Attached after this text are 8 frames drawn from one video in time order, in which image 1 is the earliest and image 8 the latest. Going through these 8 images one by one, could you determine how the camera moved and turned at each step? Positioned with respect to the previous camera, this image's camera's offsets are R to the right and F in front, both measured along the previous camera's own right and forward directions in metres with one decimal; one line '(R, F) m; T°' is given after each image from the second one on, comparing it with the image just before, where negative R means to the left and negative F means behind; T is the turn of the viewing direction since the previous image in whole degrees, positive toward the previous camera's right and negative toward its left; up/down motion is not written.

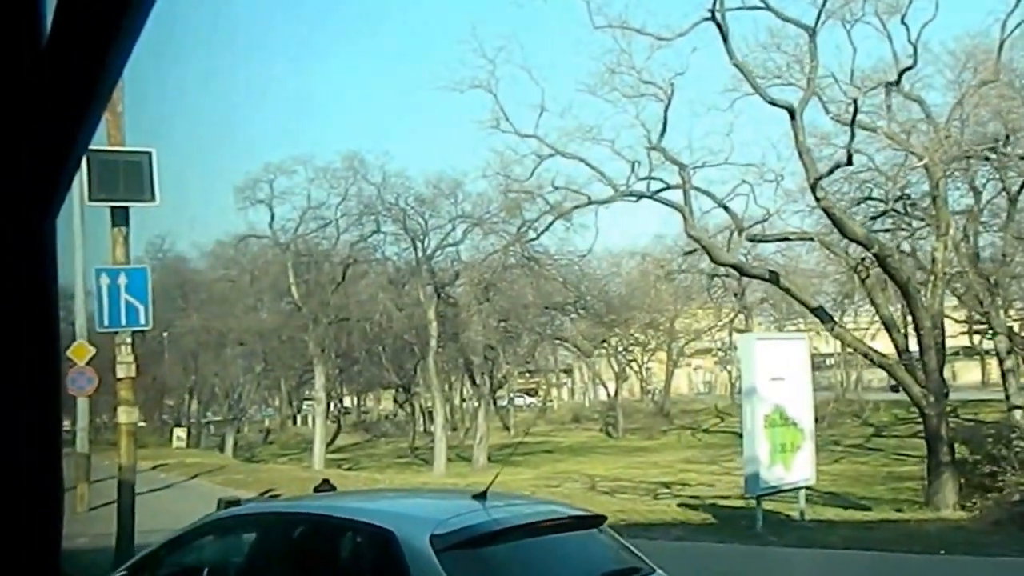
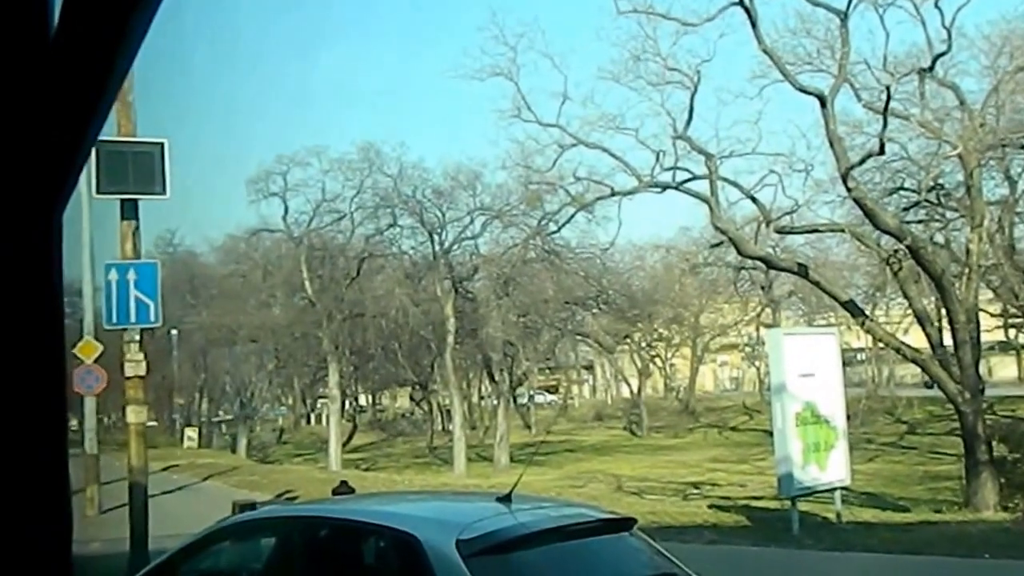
(+0.1, +0.4) m; -1°
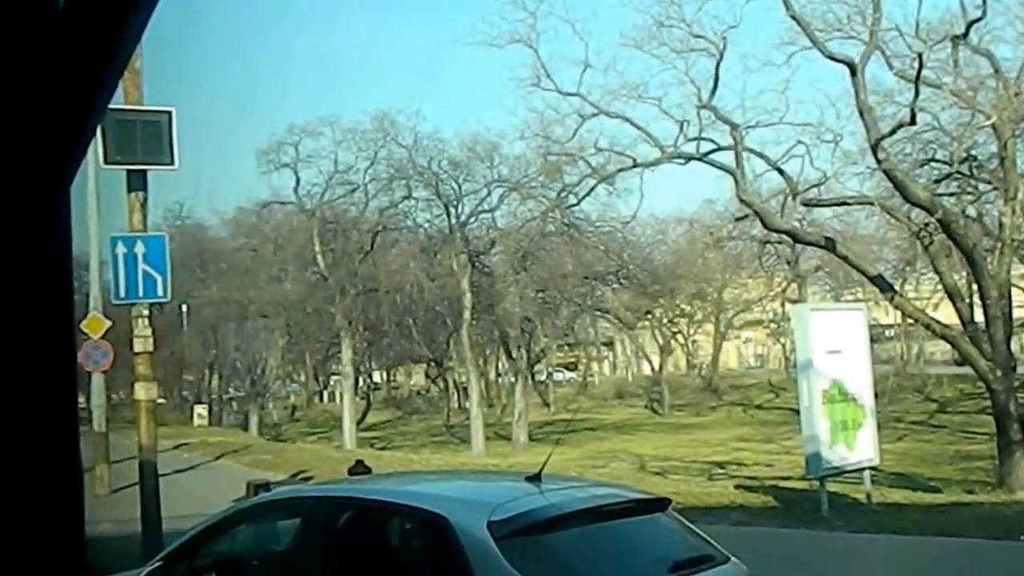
(0.0, +0.4) m; -1°
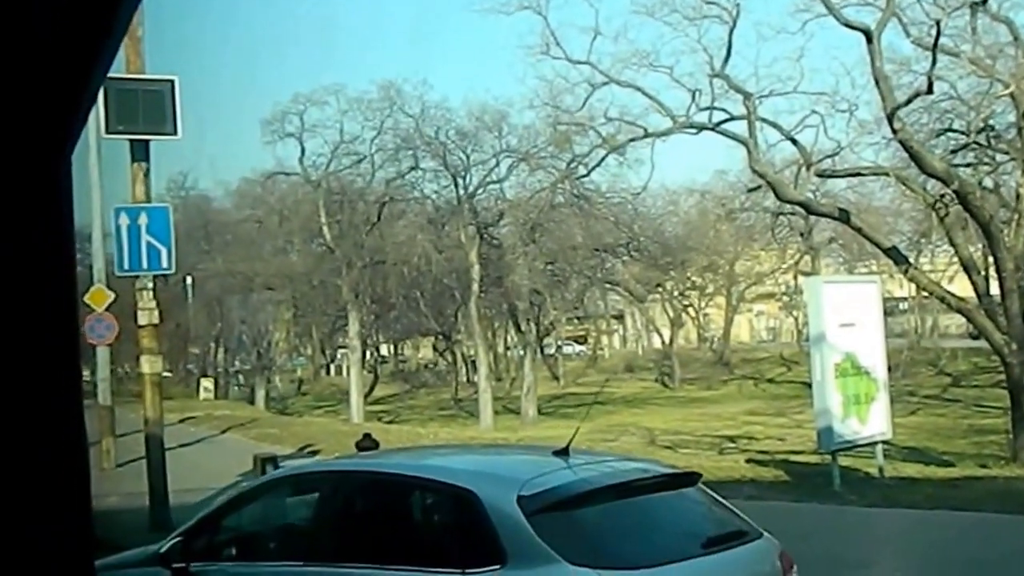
(0.0, +0.2) m; -1°
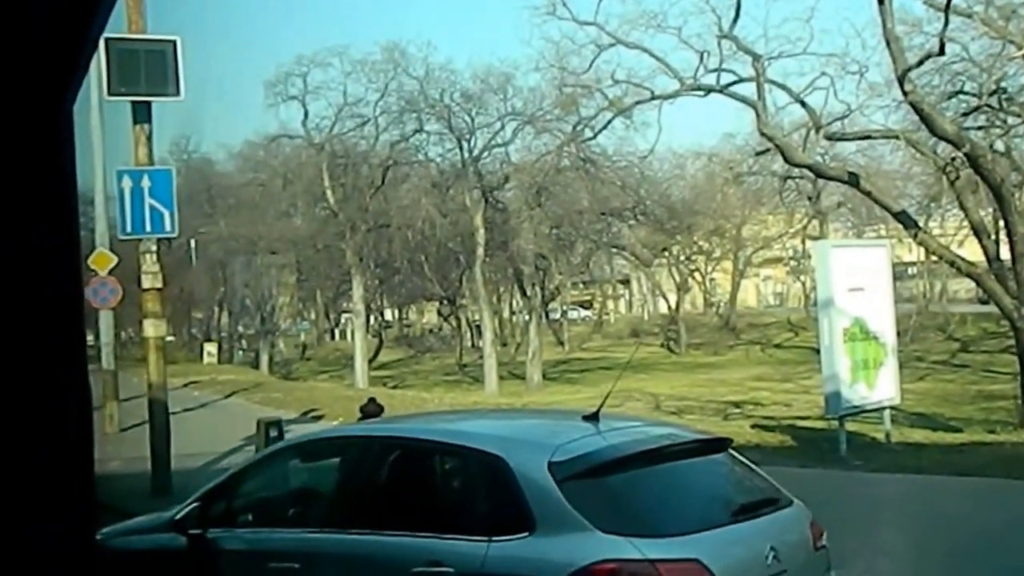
(0.0, +0.1) m; 0°
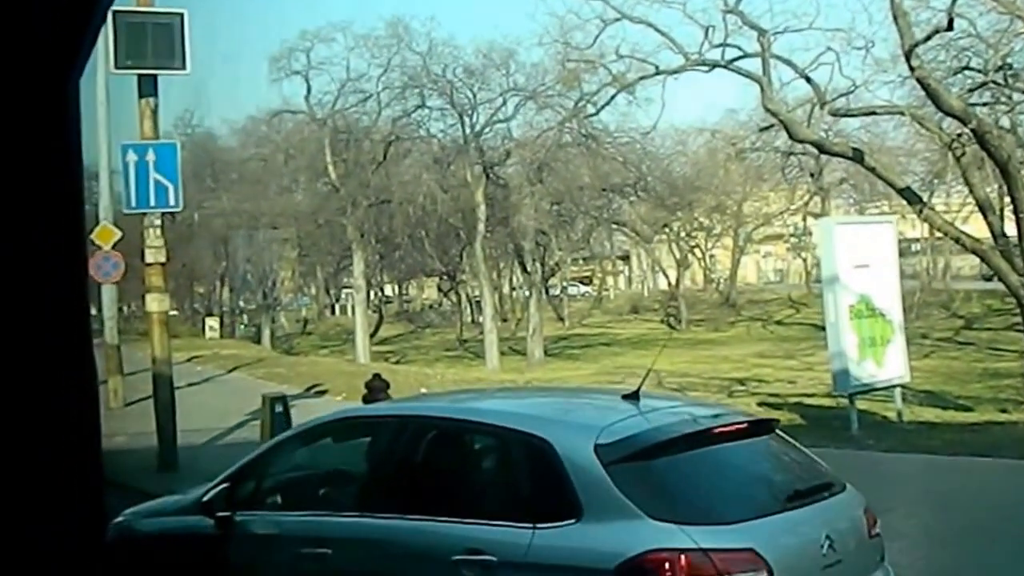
(+0.1, 0.0) m; -1°
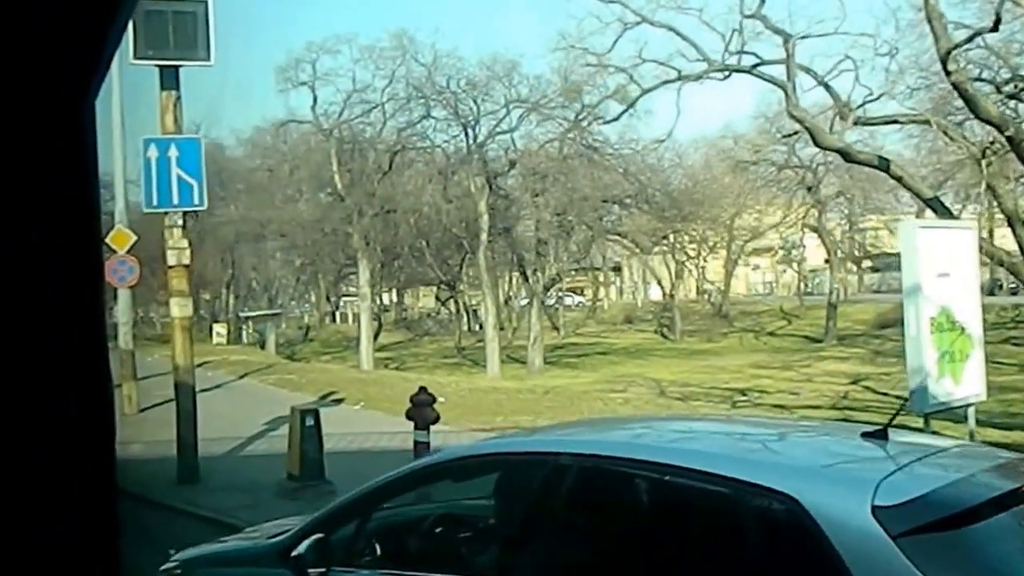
(+0.3, -0.2) m; -1°
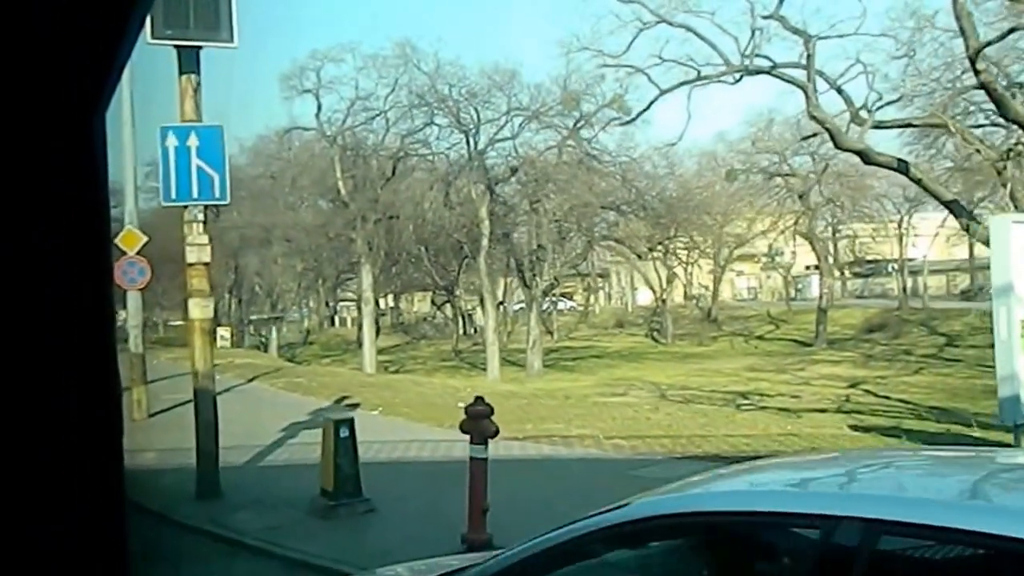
(+0.4, -0.3) m; -2°
